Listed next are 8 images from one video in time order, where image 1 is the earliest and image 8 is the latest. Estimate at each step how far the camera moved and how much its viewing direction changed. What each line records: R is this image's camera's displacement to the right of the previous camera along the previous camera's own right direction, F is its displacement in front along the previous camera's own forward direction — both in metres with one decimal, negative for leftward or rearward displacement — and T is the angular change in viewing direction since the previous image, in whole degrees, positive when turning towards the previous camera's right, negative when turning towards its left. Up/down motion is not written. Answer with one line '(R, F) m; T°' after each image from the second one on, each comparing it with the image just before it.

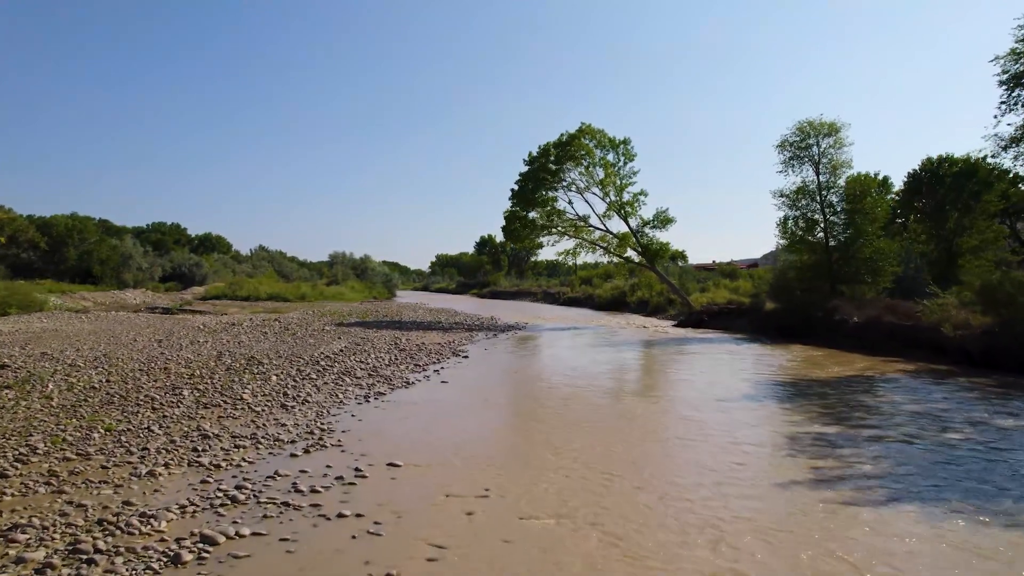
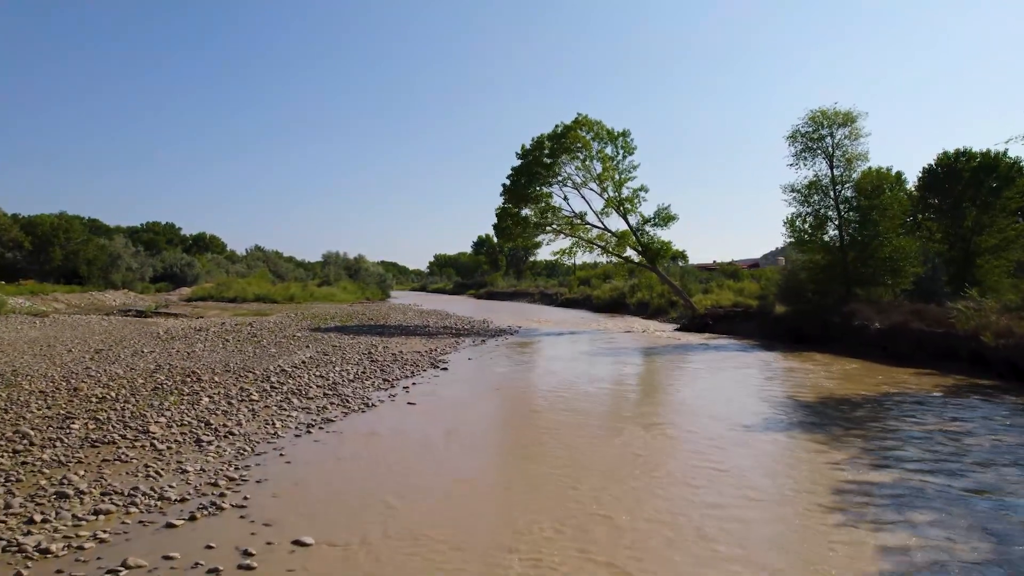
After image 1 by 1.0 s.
(+0.4, +2.0) m; 0°
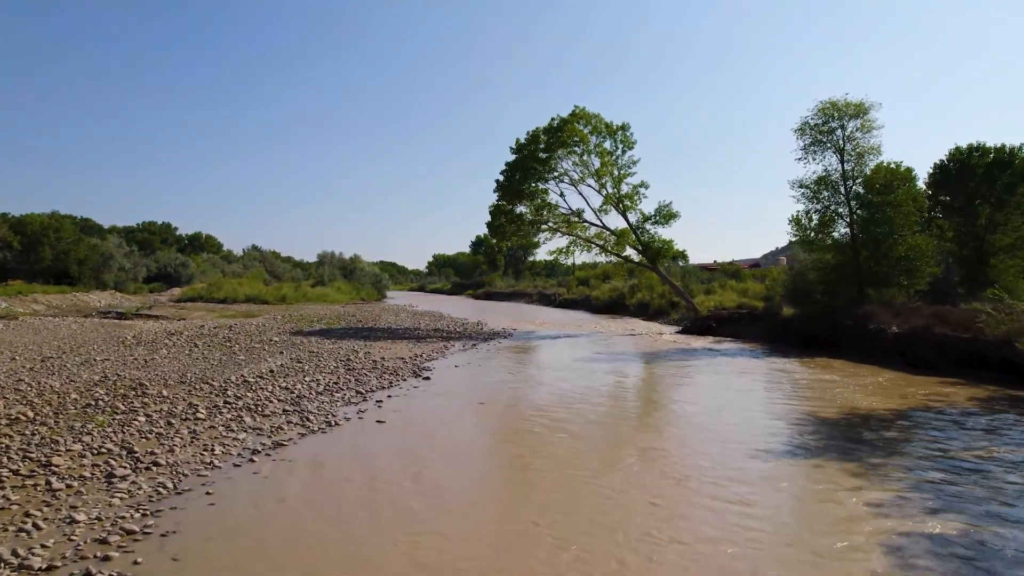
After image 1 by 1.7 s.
(+0.3, +1.4) m; 0°
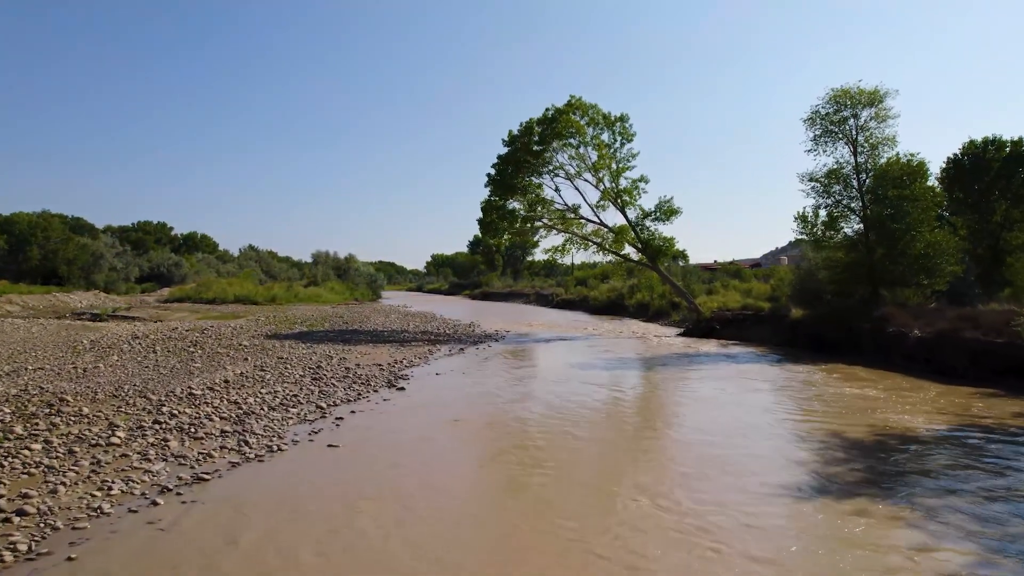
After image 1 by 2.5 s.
(+0.3, +1.5) m; 0°
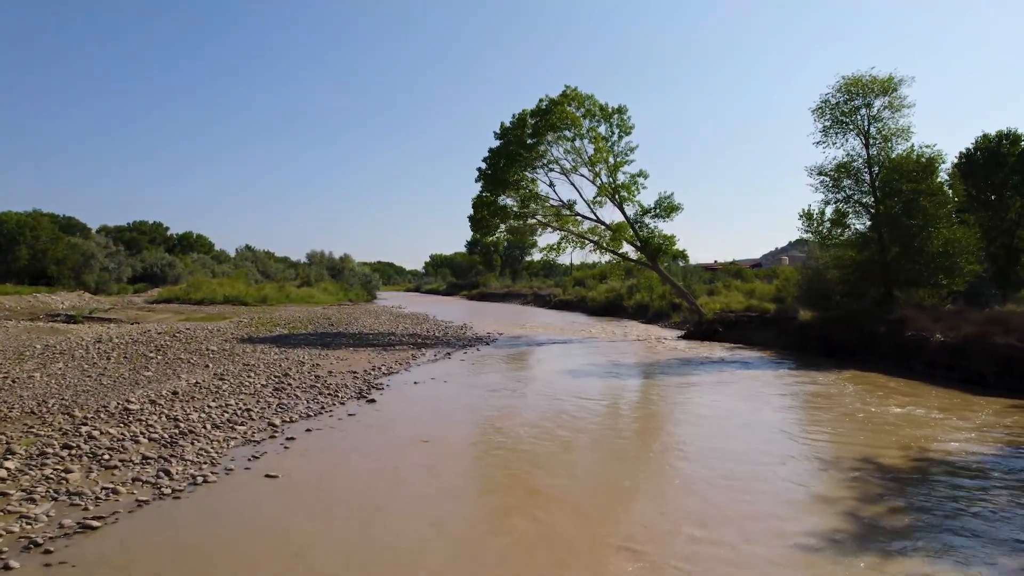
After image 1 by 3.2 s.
(+0.3, +1.4) m; 0°
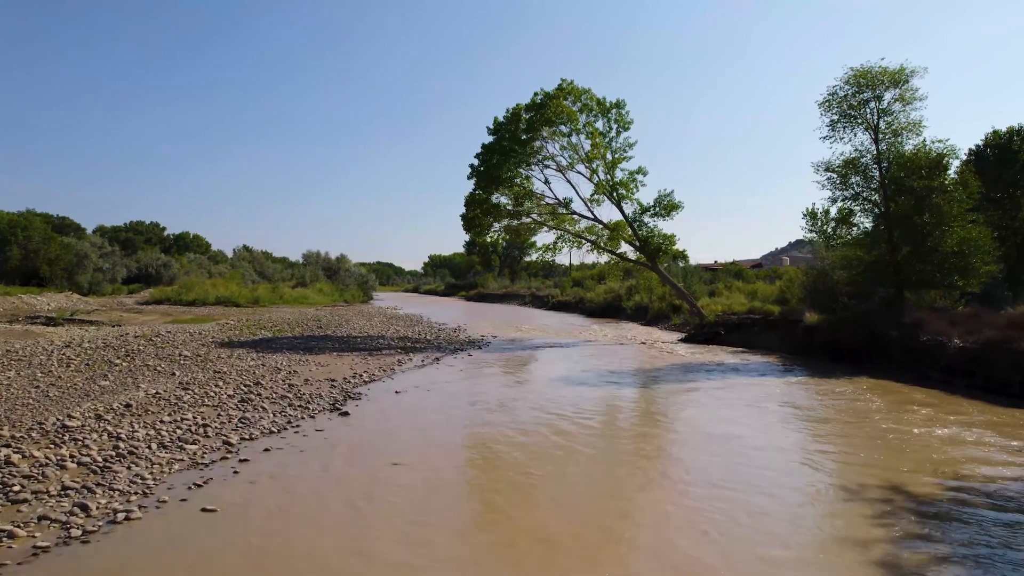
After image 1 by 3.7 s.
(+0.3, +1.0) m; 0°
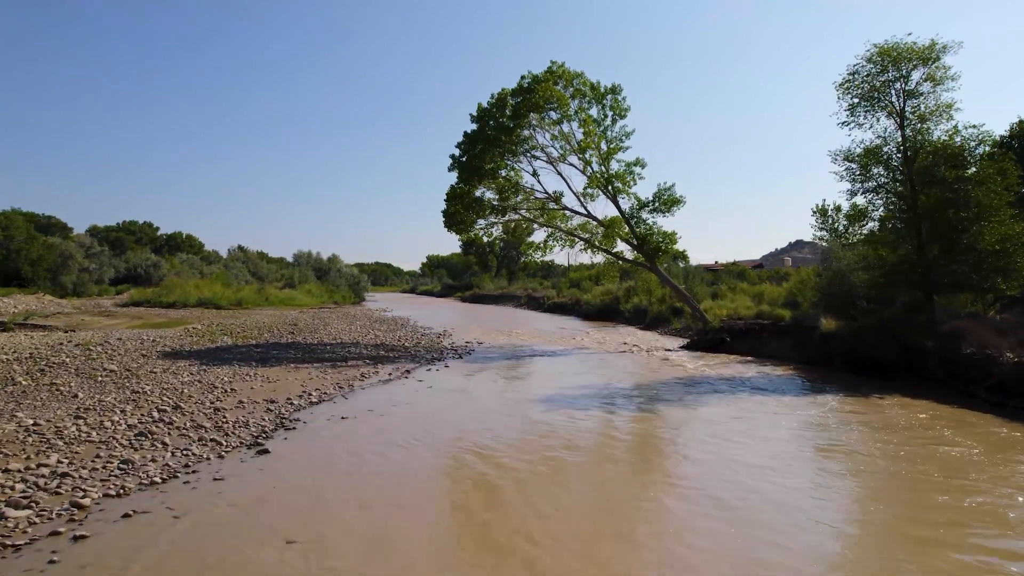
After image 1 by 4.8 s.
(+0.6, +2.2) m; 0°
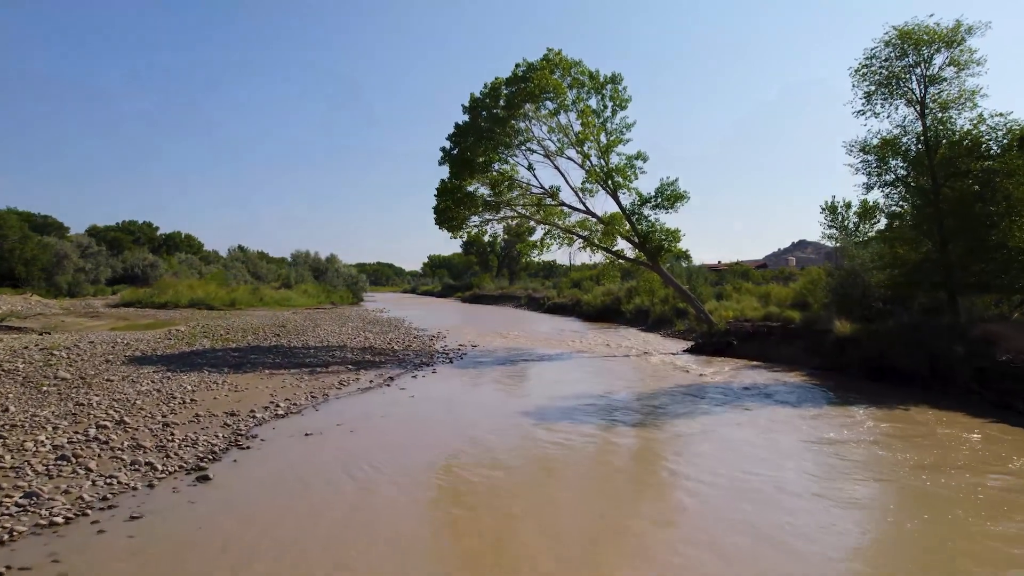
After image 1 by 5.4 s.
(+0.3, +1.2) m; 0°
